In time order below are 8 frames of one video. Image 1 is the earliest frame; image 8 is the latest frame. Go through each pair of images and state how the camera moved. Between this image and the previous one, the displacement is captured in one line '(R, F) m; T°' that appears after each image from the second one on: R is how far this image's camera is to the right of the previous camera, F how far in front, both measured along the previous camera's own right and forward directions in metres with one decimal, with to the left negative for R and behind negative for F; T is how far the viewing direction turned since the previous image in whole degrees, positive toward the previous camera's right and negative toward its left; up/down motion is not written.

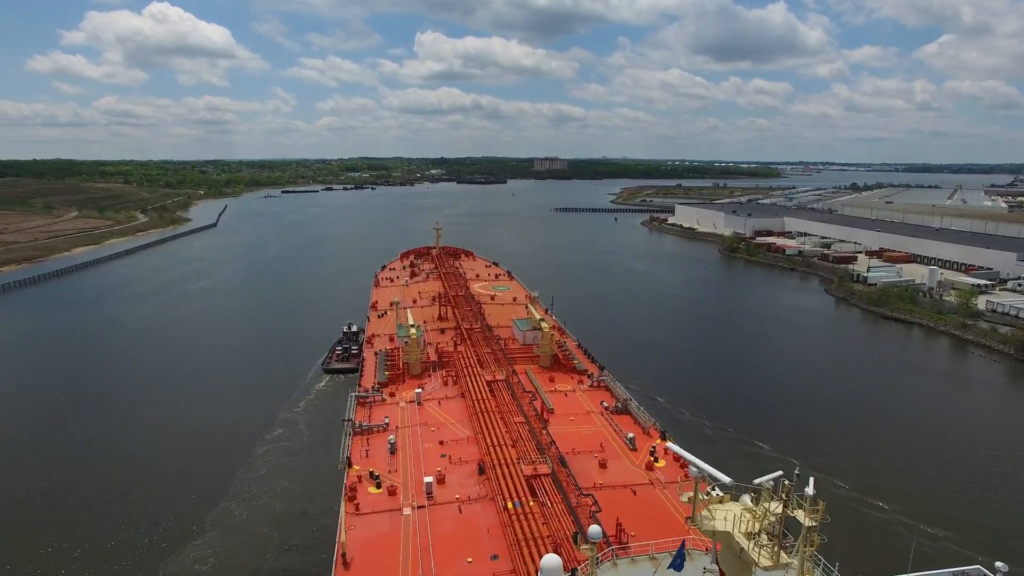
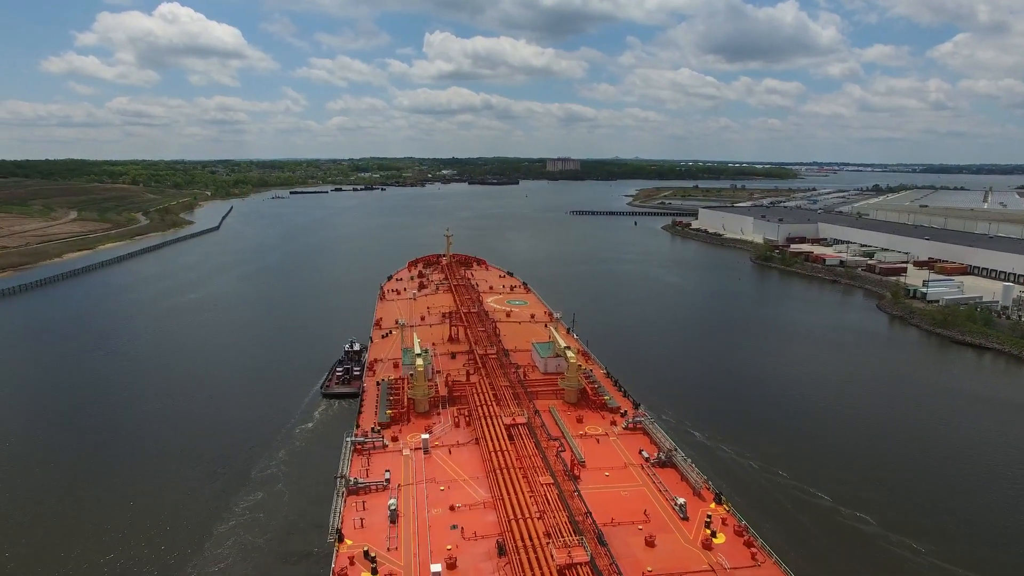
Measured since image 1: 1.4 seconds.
(-0.5, +3.9) m; -1°
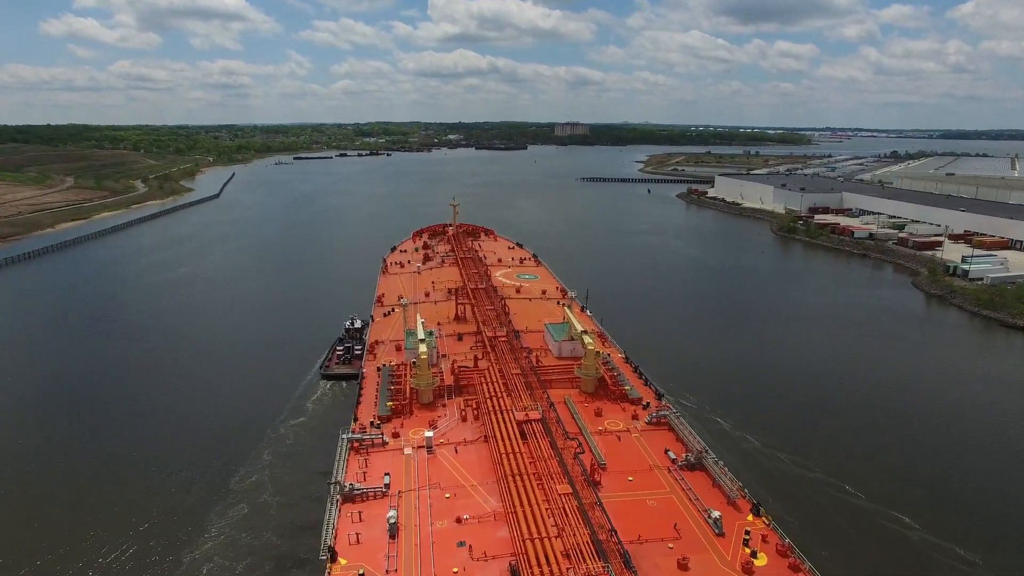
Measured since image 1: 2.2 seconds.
(-0.2, +2.3) m; -1°
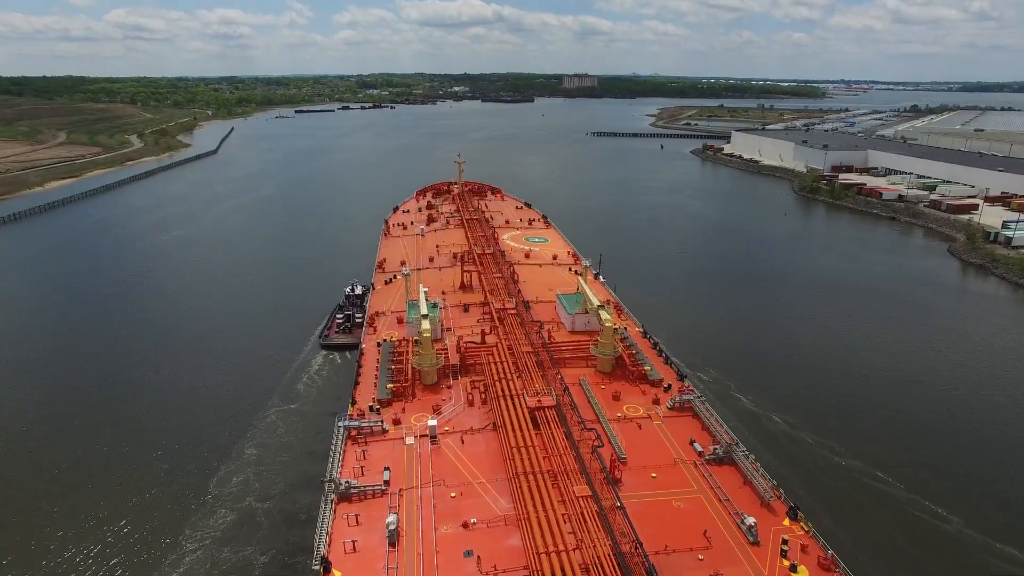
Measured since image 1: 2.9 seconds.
(-0.2, +2.0) m; 0°
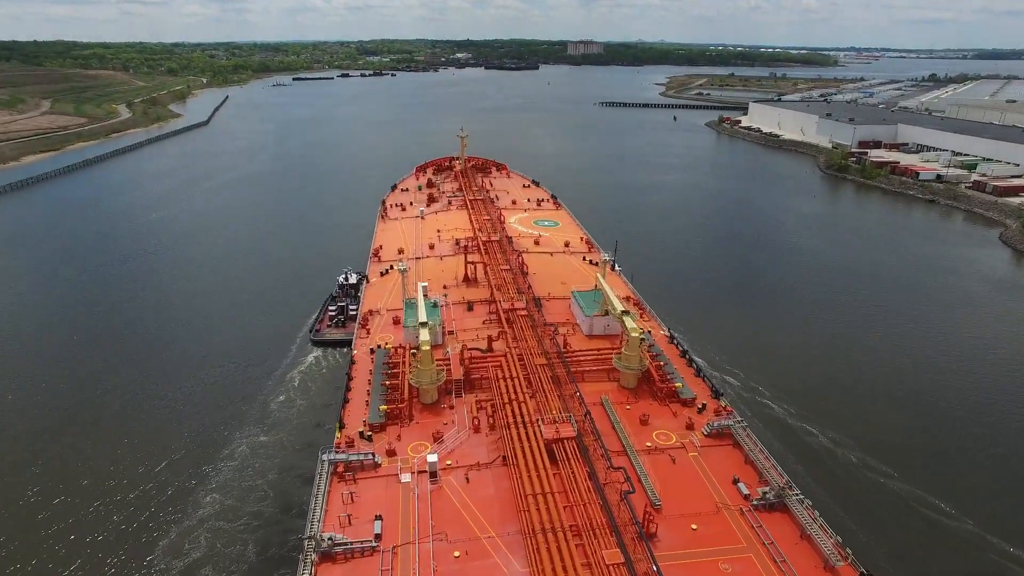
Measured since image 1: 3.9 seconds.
(-0.3, +2.9) m; 0°
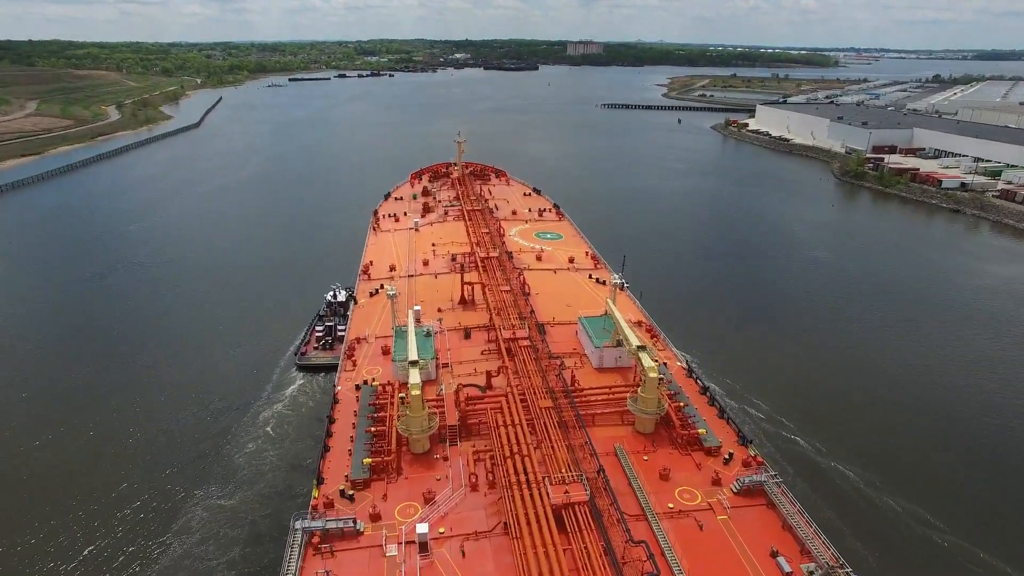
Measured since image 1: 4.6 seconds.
(-0.1, +2.2) m; 0°
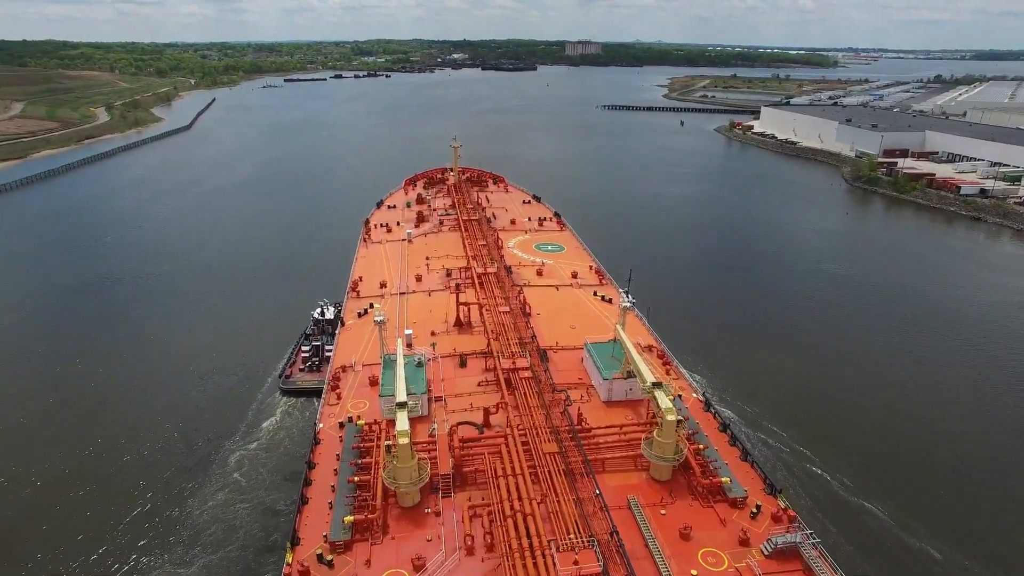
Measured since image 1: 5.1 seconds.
(0.0, +1.8) m; 0°
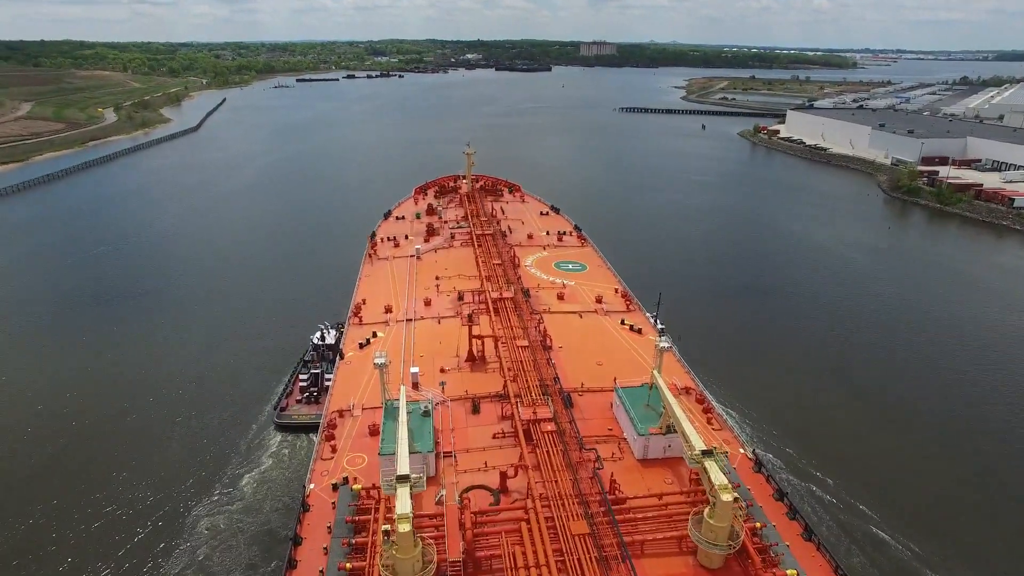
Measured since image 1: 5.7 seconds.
(-0.3, +2.5) m; -1°
